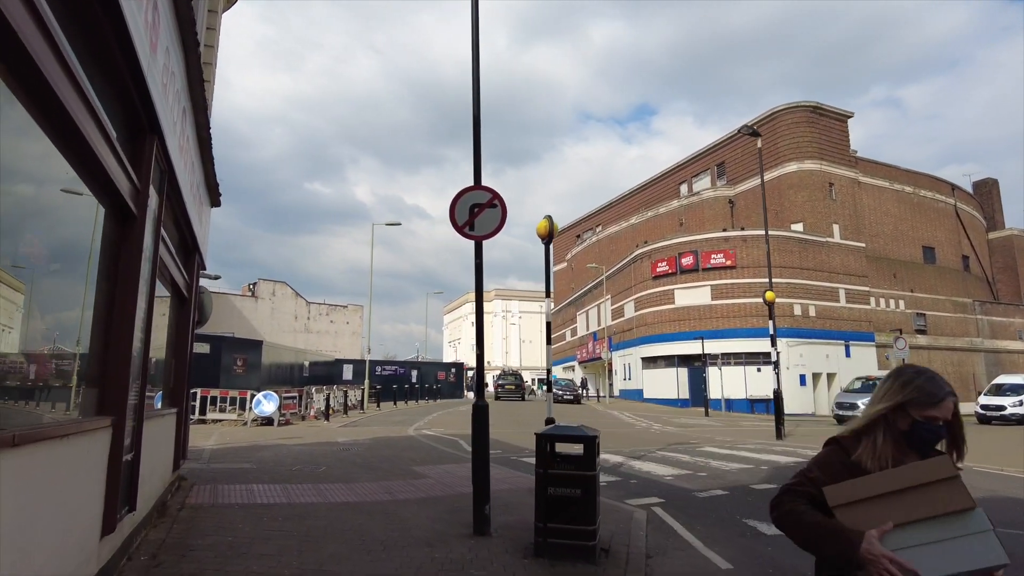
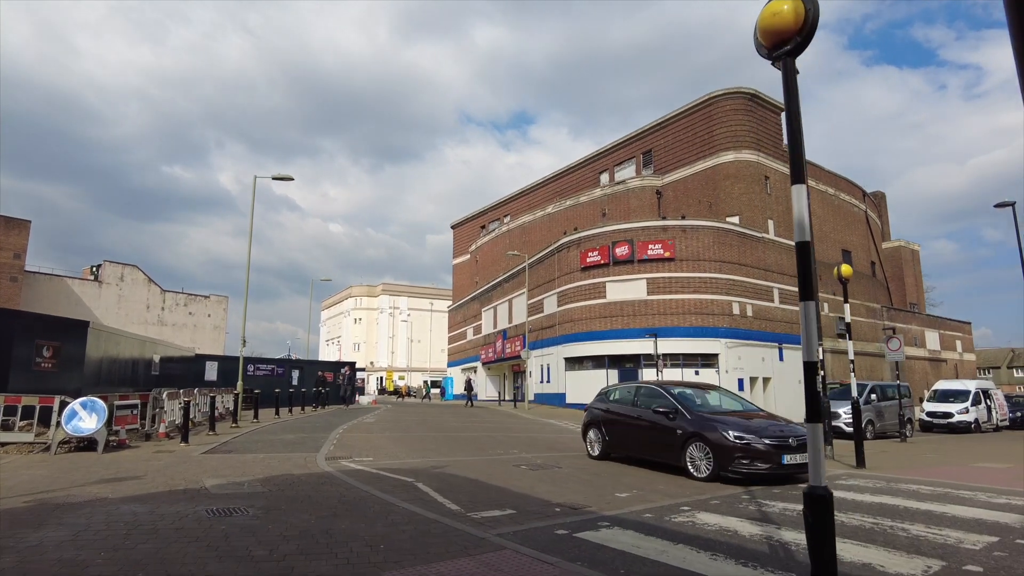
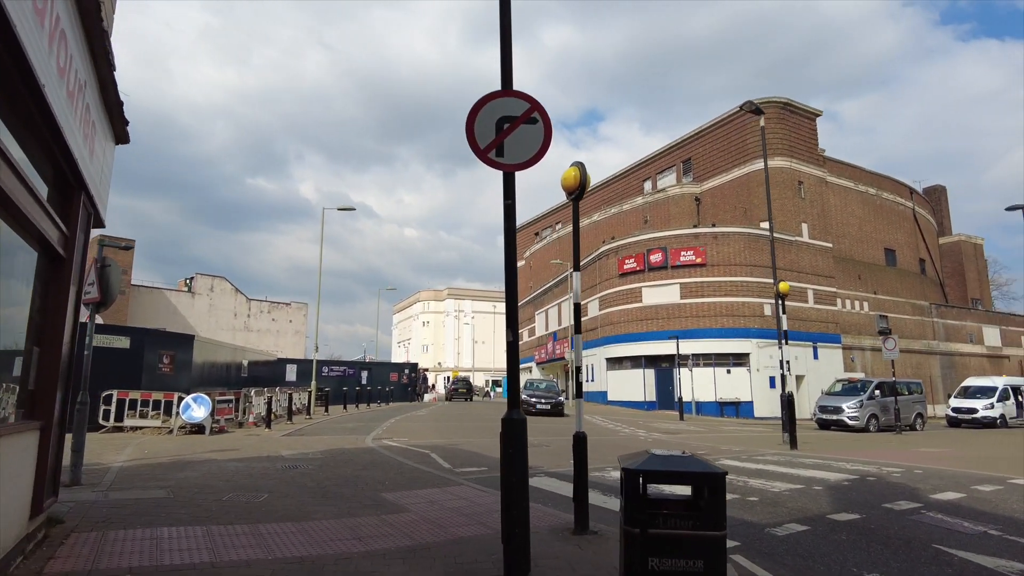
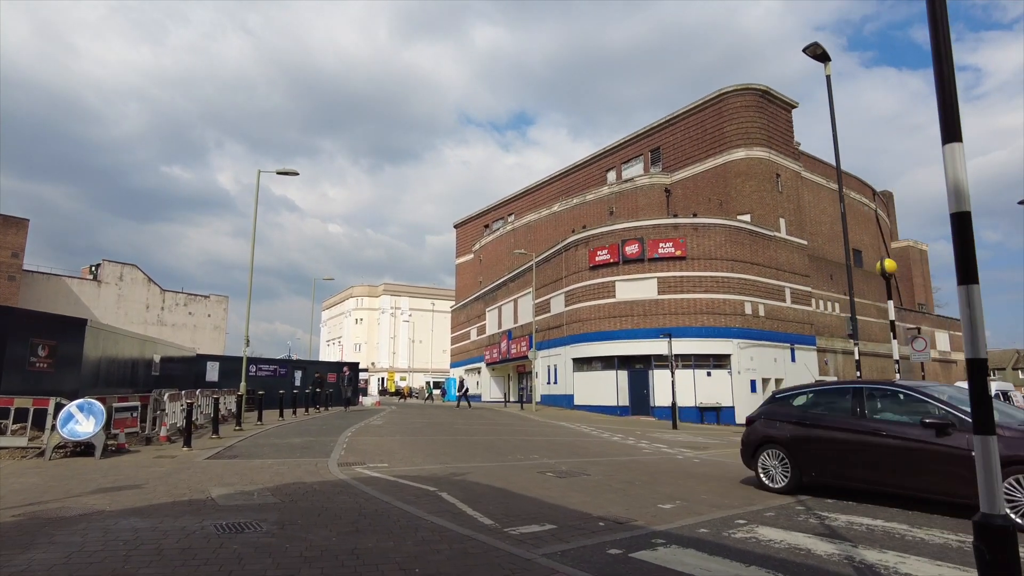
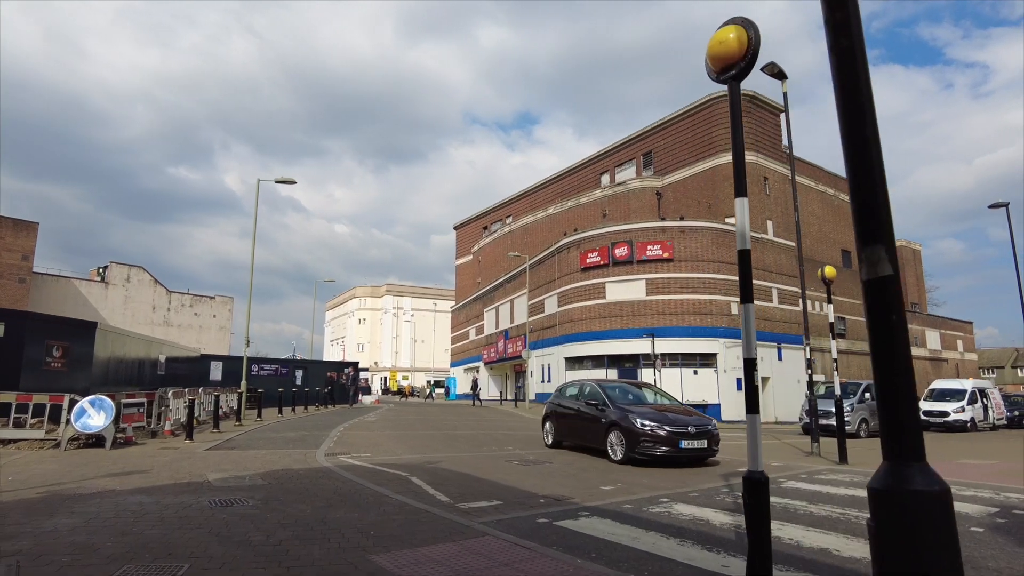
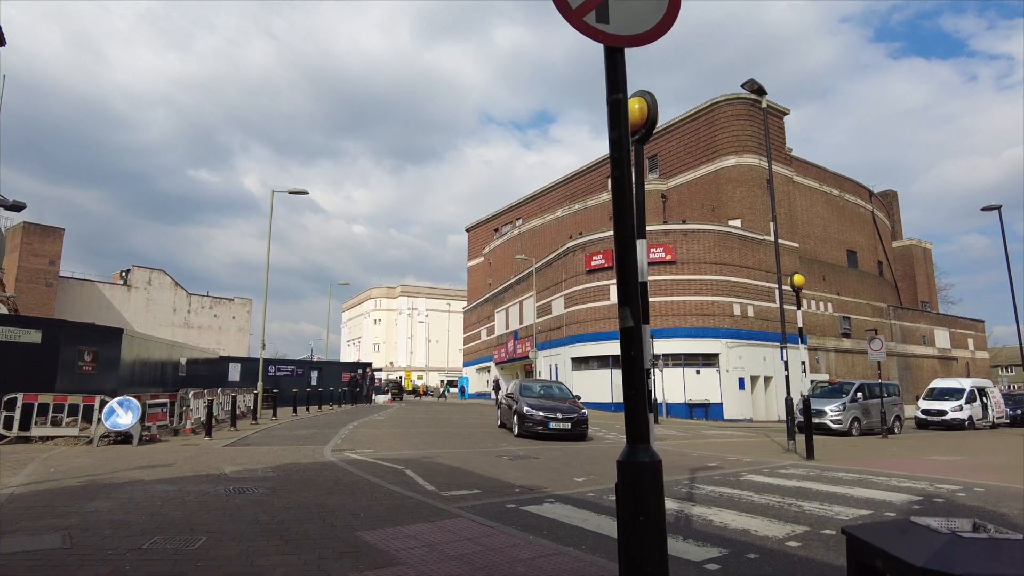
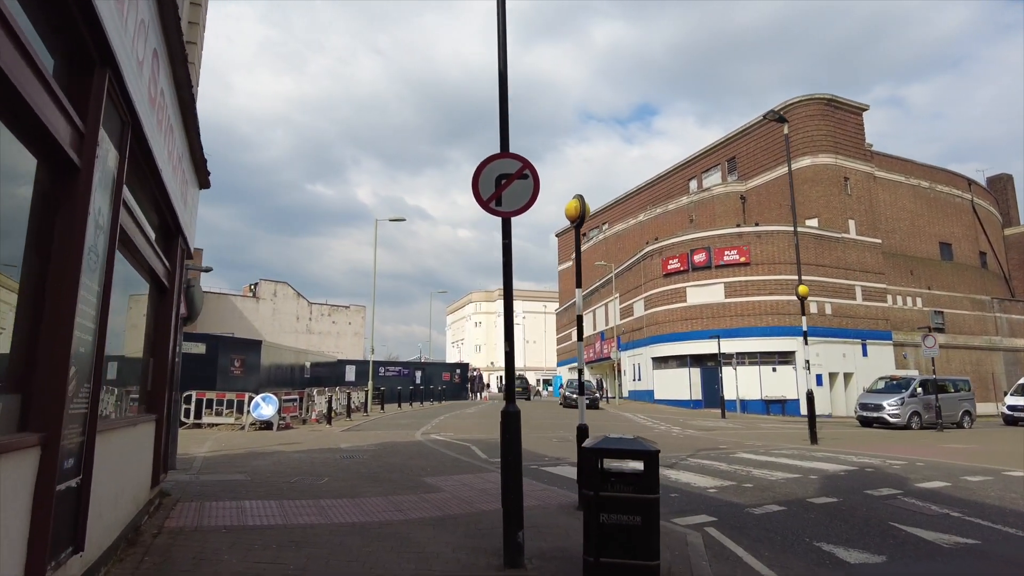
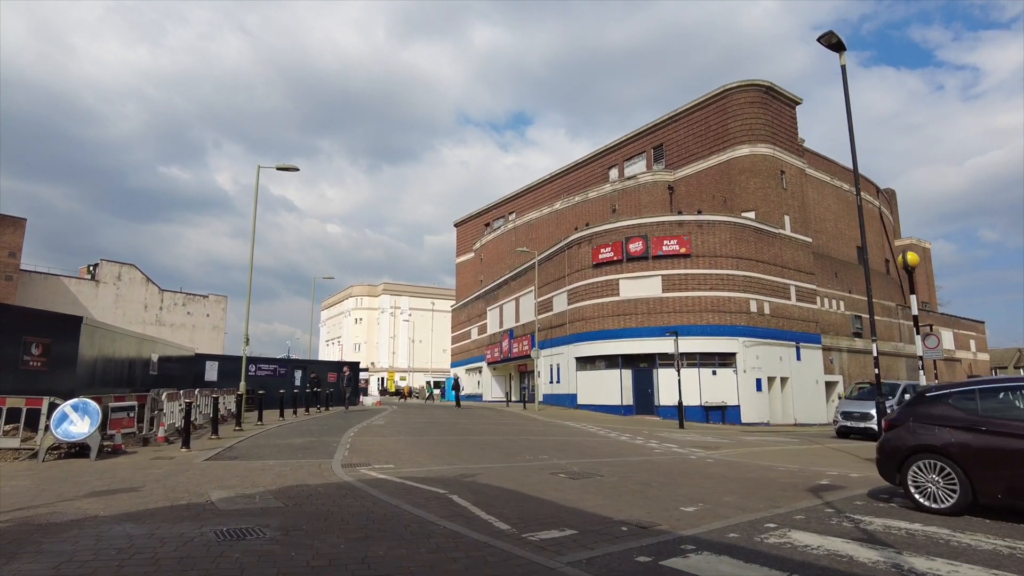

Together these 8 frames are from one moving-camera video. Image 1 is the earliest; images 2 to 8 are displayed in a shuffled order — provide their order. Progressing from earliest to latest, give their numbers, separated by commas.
7, 3, 6, 5, 2, 4, 8
